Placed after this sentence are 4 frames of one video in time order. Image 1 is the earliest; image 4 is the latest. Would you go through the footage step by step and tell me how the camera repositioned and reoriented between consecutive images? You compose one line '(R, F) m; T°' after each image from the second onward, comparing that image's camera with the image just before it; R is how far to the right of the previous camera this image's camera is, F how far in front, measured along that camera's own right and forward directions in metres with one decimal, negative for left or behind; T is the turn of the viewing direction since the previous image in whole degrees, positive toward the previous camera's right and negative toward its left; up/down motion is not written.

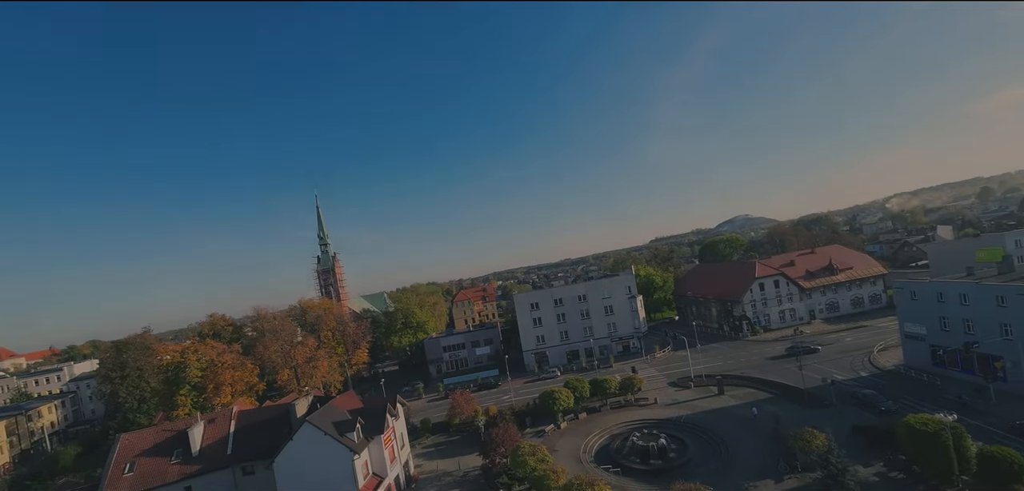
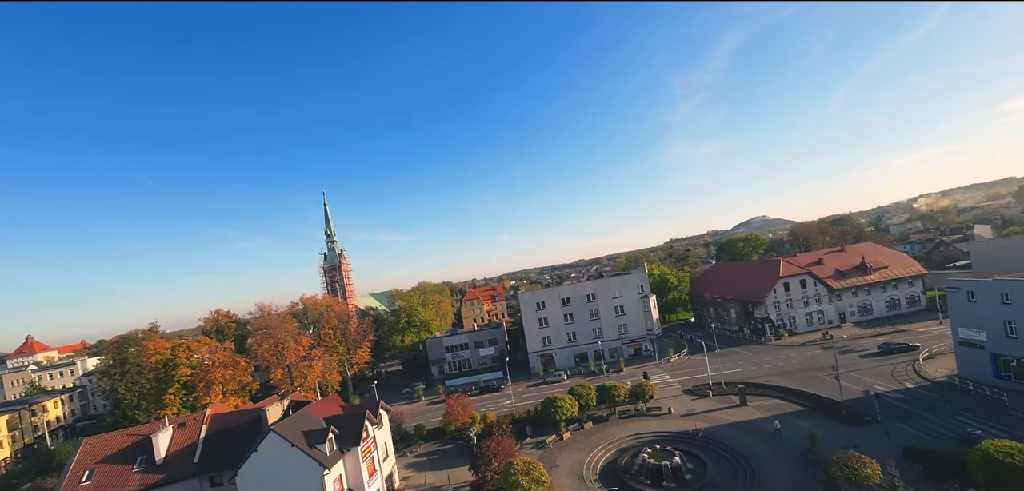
(+0.8, +2.3) m; -2°
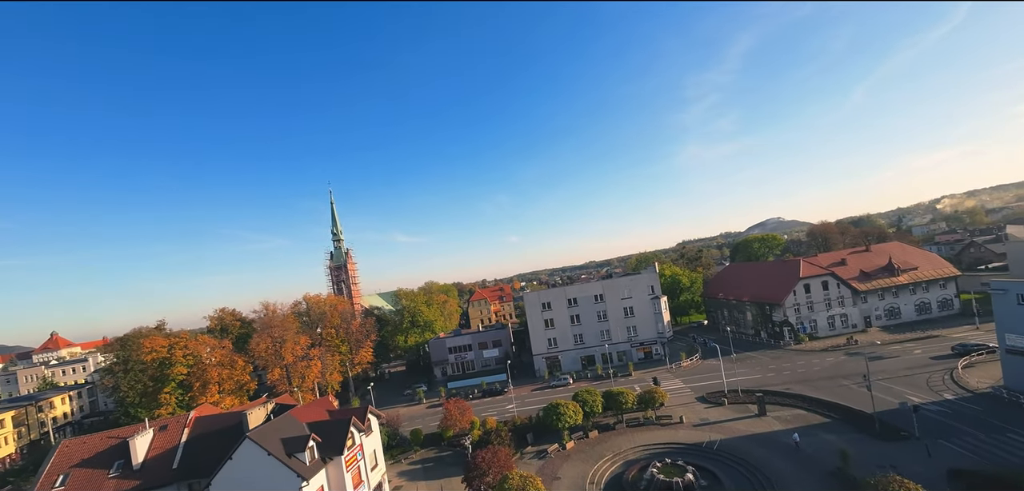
(+0.5, +1.5) m; -1°
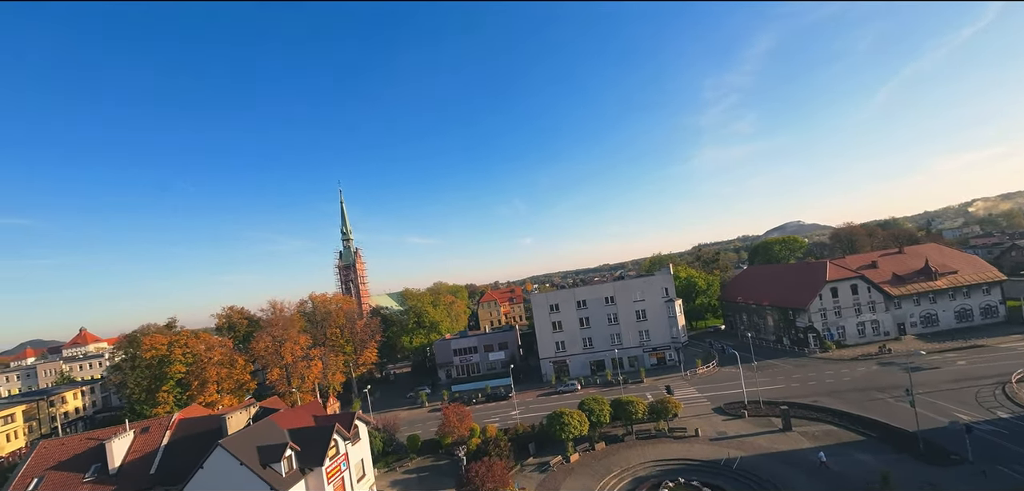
(+0.6, +1.5) m; -2°
